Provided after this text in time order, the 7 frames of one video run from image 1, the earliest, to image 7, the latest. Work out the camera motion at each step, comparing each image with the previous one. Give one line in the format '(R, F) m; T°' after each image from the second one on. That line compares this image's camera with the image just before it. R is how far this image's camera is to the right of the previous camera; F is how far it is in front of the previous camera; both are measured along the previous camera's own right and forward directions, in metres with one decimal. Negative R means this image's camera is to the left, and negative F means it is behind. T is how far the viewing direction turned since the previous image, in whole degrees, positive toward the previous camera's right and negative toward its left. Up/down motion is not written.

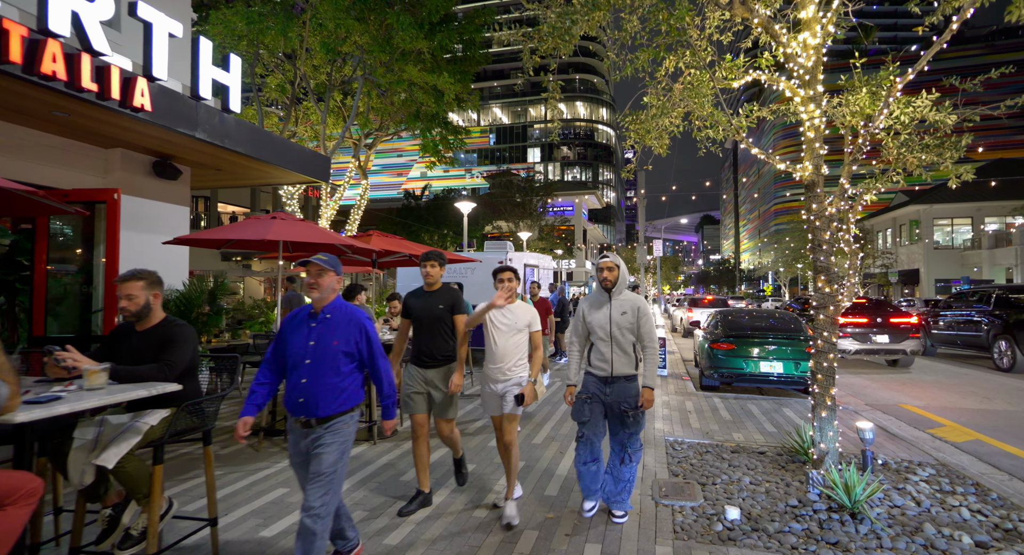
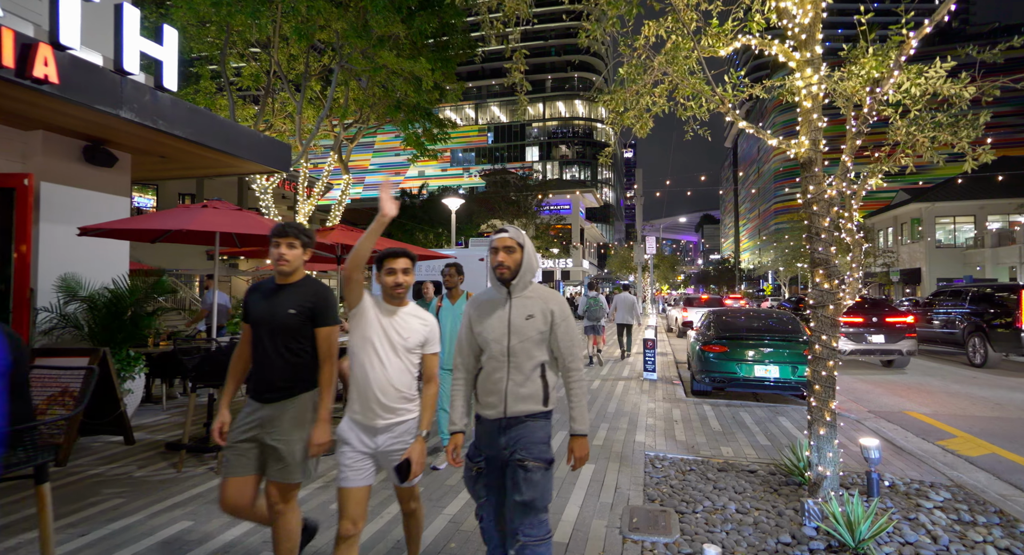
(+0.4, +0.7) m; 0°
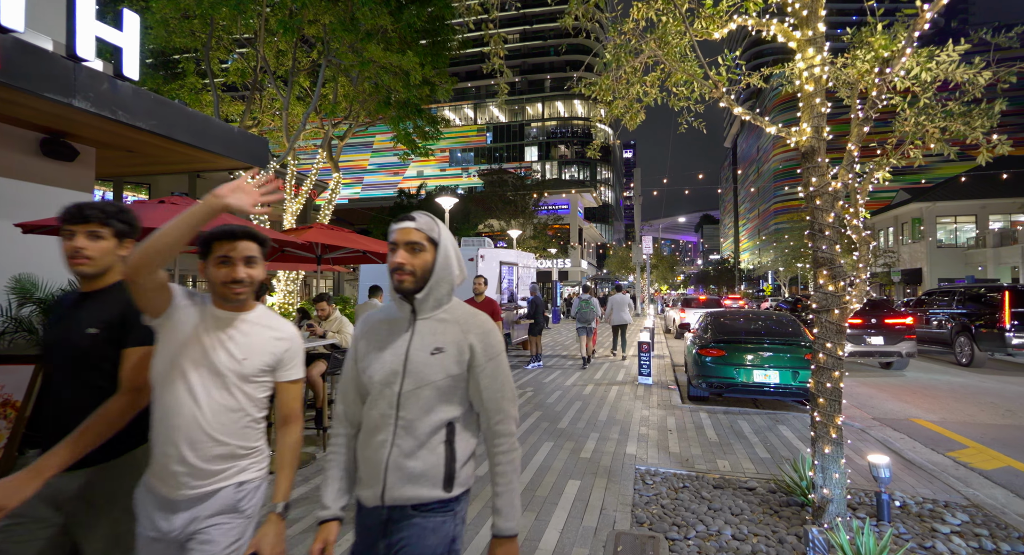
(+0.2, +0.4) m; 0°
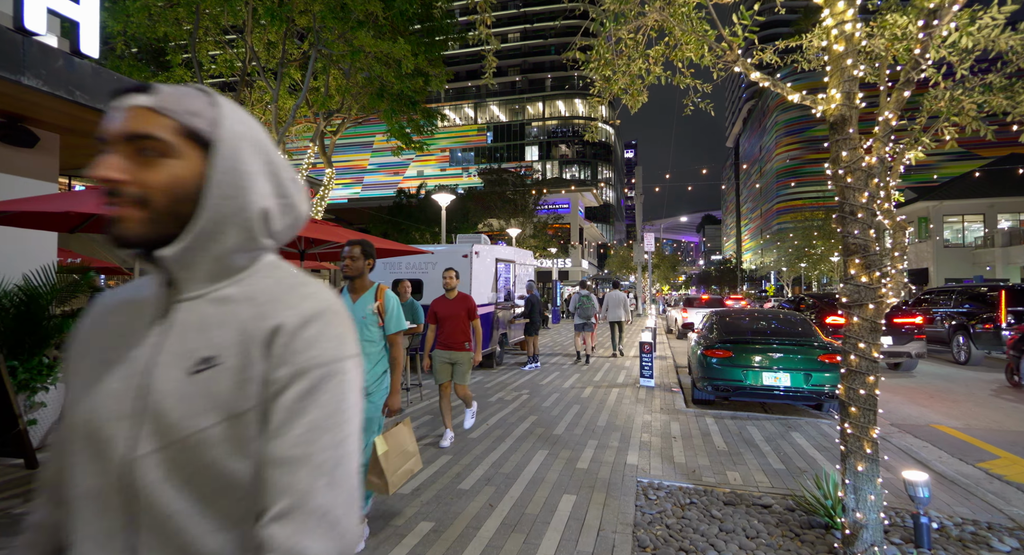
(+0.1, +0.5) m; 0°
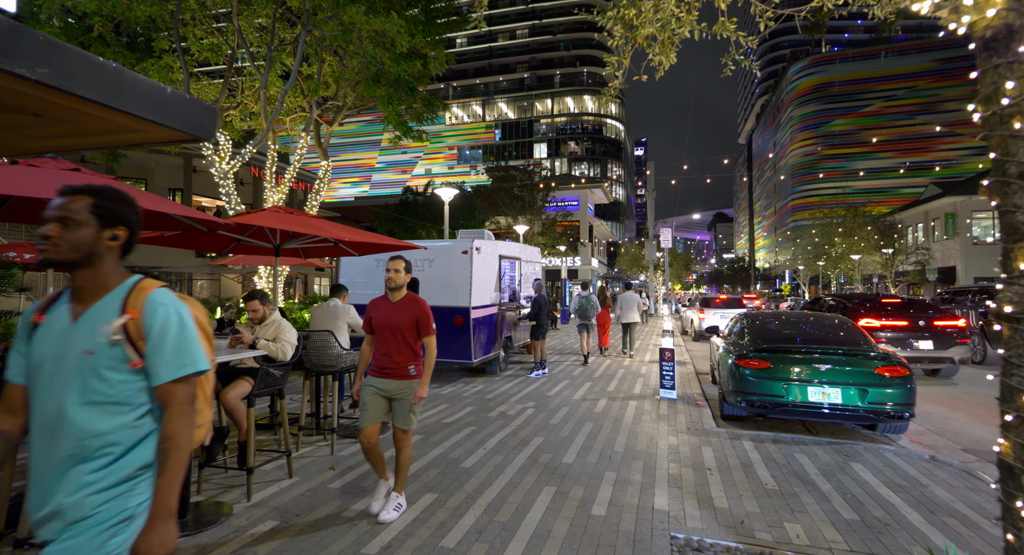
(+0.1, +1.0) m; -1°
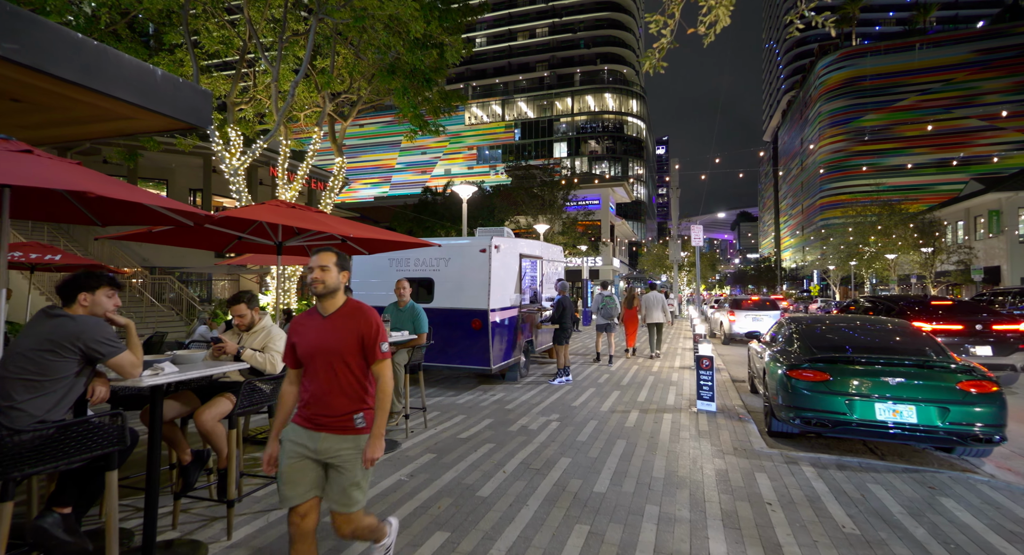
(0.0, +0.7) m; -2°
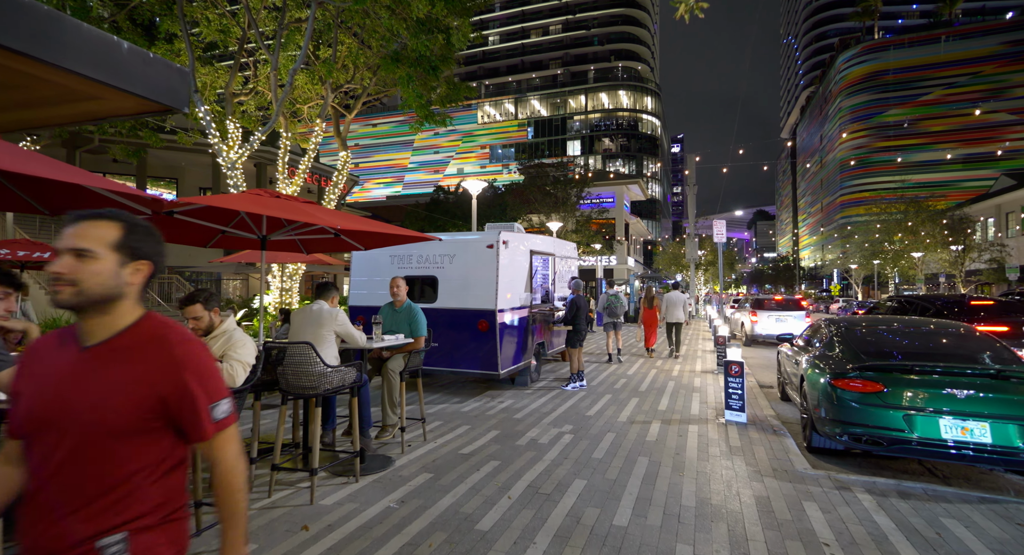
(+0.1, +0.7) m; -2°
